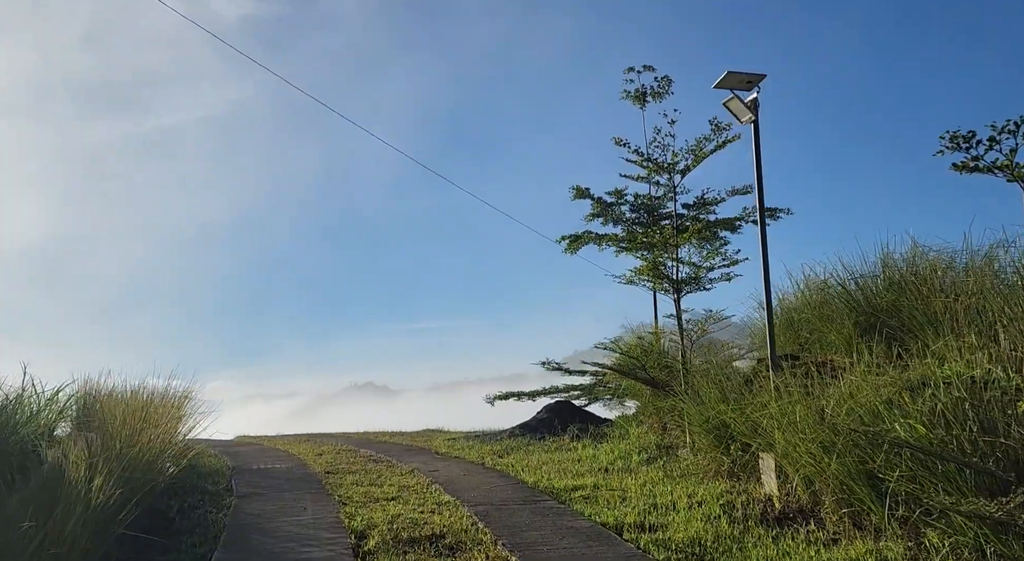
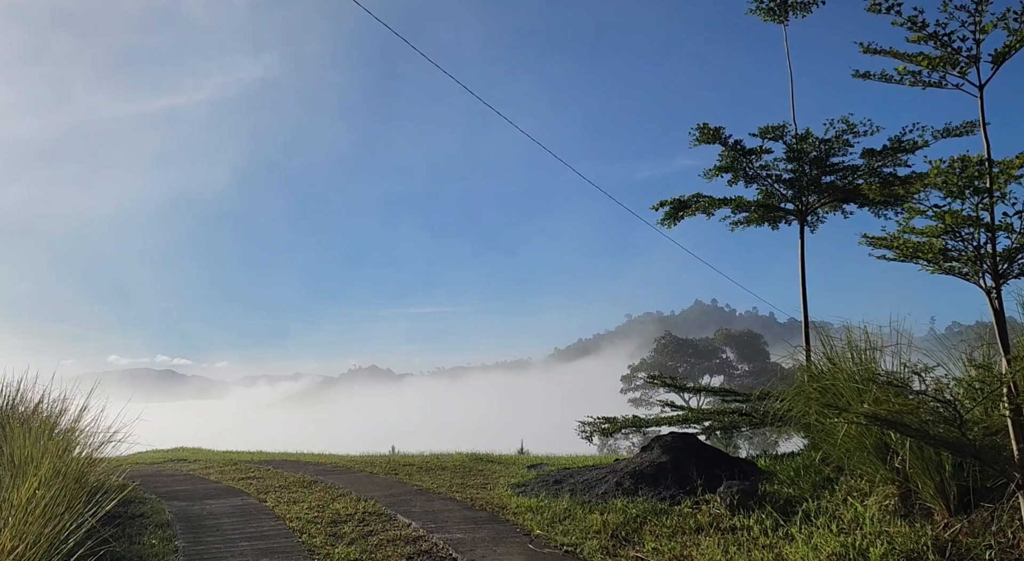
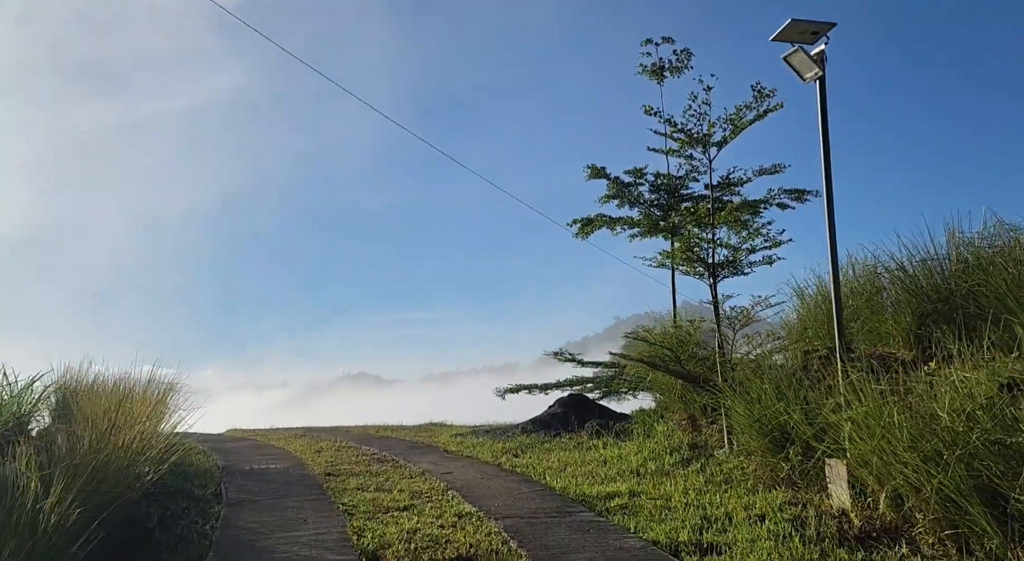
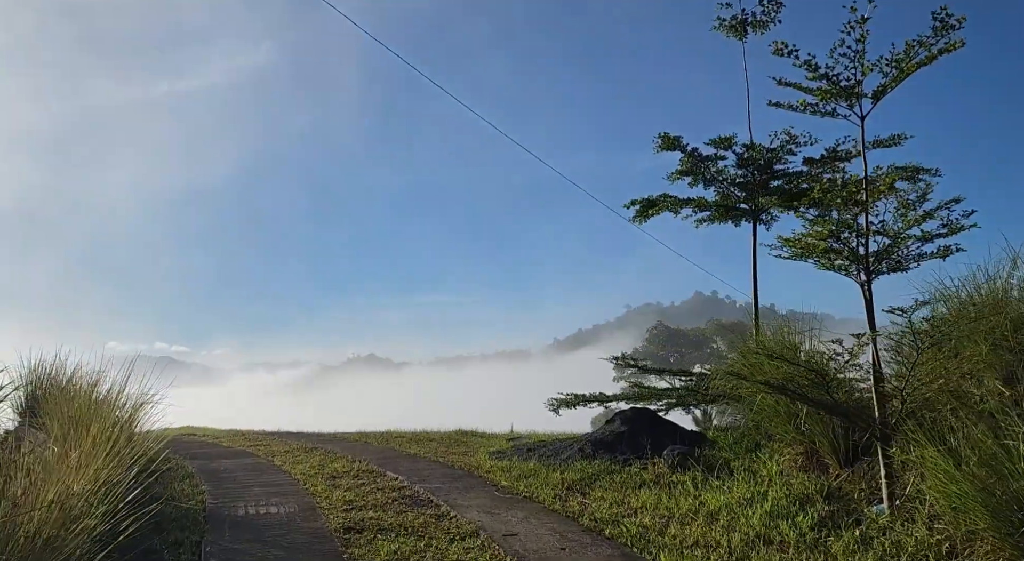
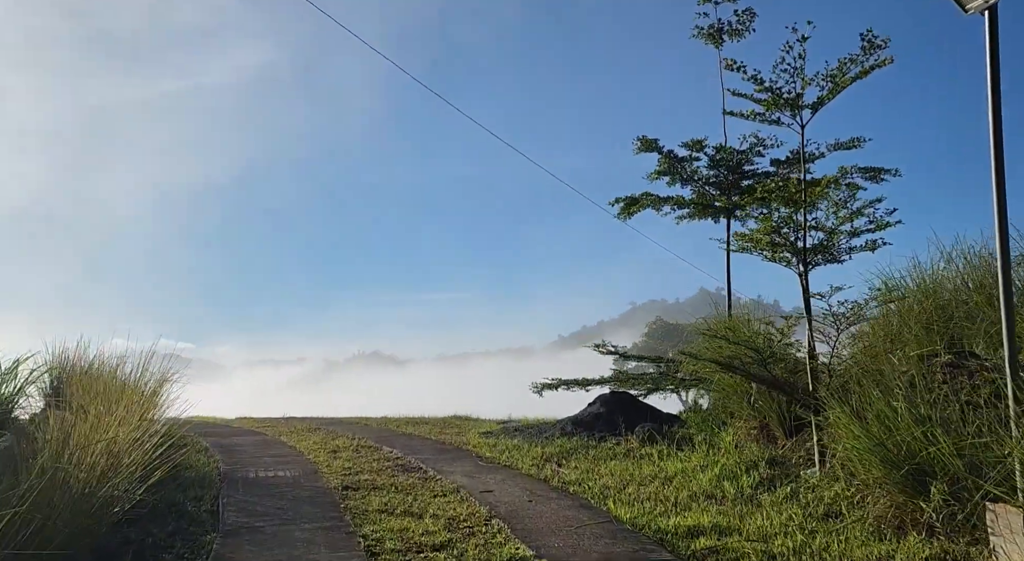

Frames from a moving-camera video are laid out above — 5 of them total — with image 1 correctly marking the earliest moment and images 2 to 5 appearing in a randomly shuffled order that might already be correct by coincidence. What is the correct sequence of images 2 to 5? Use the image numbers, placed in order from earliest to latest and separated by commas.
3, 5, 4, 2
